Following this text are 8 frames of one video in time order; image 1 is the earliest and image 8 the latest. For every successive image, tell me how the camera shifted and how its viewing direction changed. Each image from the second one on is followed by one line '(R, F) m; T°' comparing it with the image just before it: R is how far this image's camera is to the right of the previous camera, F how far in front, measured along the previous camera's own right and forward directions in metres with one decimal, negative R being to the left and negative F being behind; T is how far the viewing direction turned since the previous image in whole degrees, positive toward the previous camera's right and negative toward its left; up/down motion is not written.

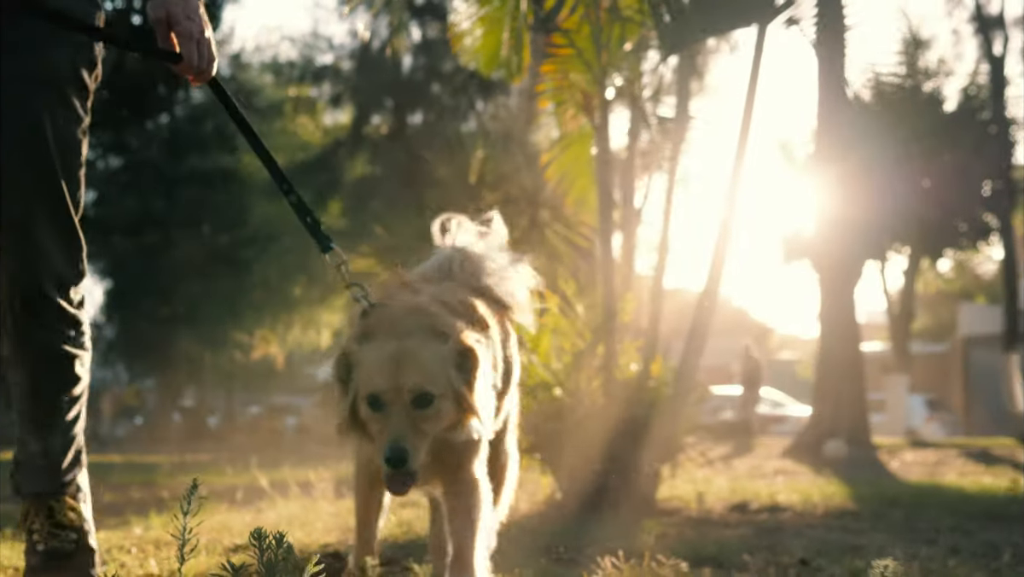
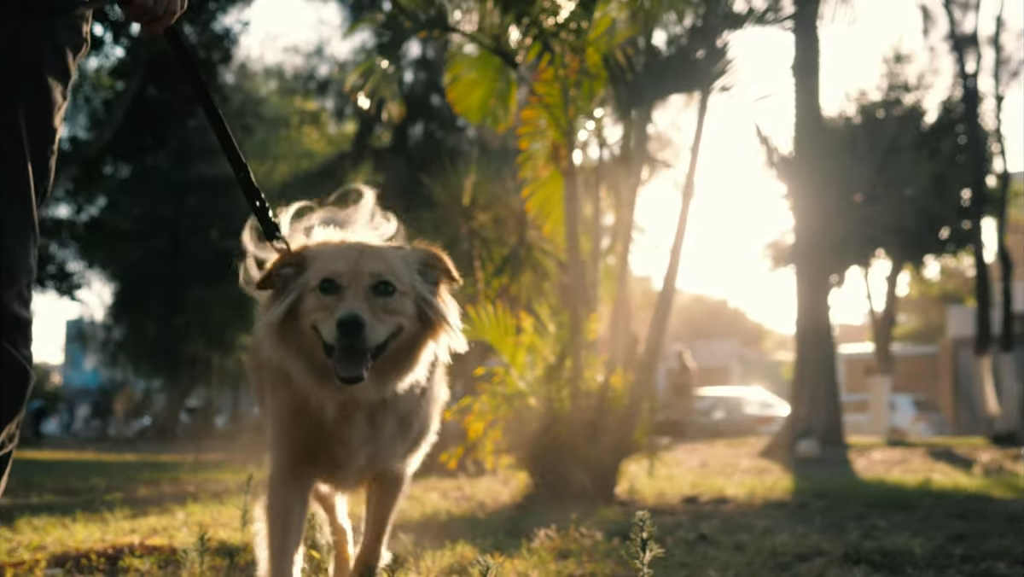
(+0.2, -1.3) m; 0°
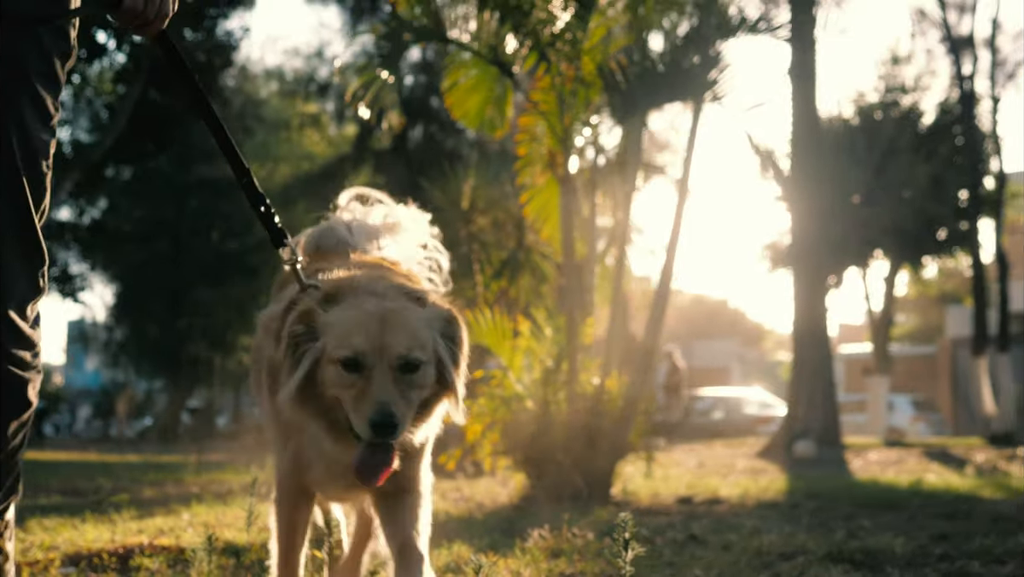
(0.0, -0.2) m; 0°
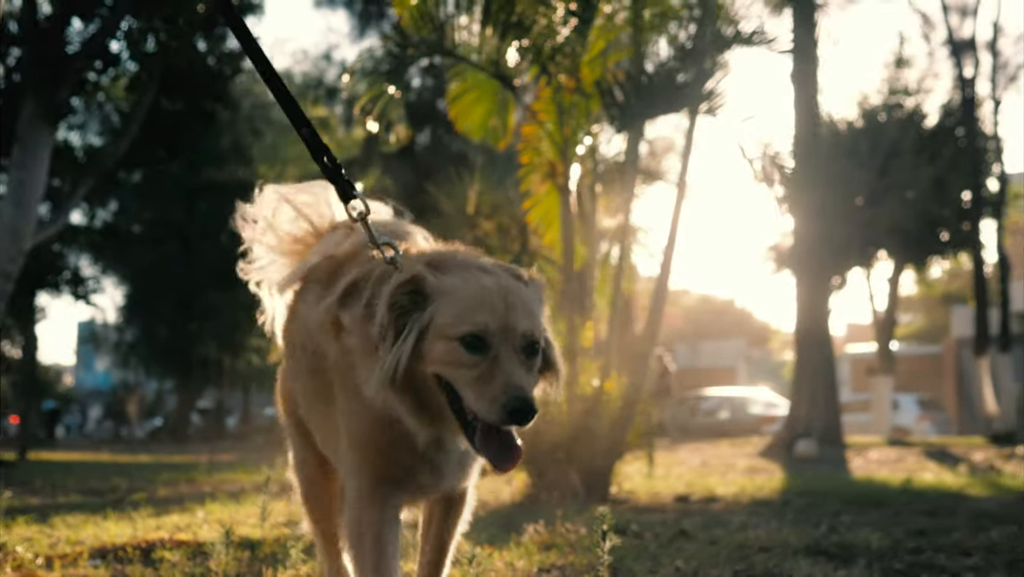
(0.0, -0.3) m; 0°
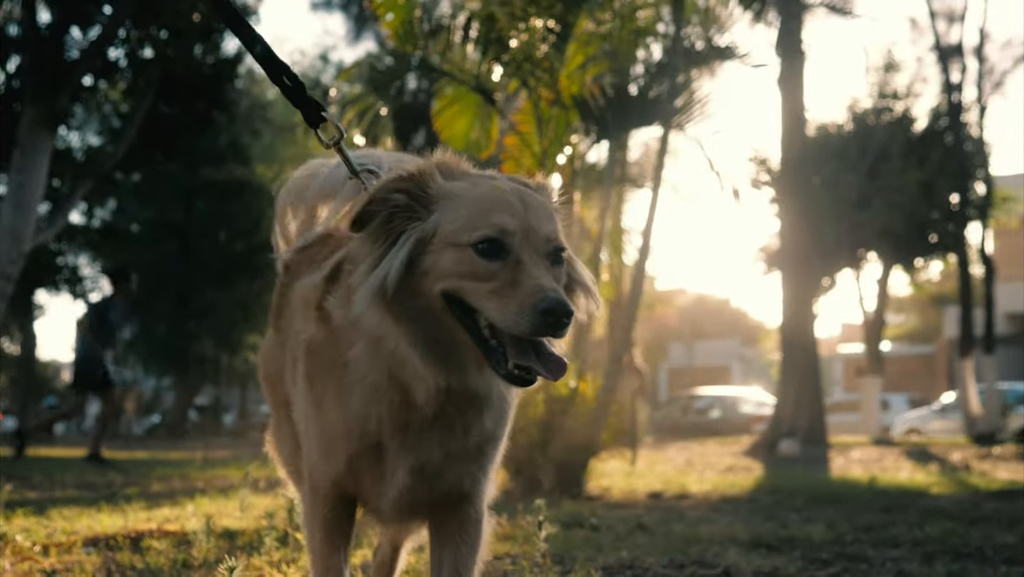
(+0.1, -0.4) m; 0°
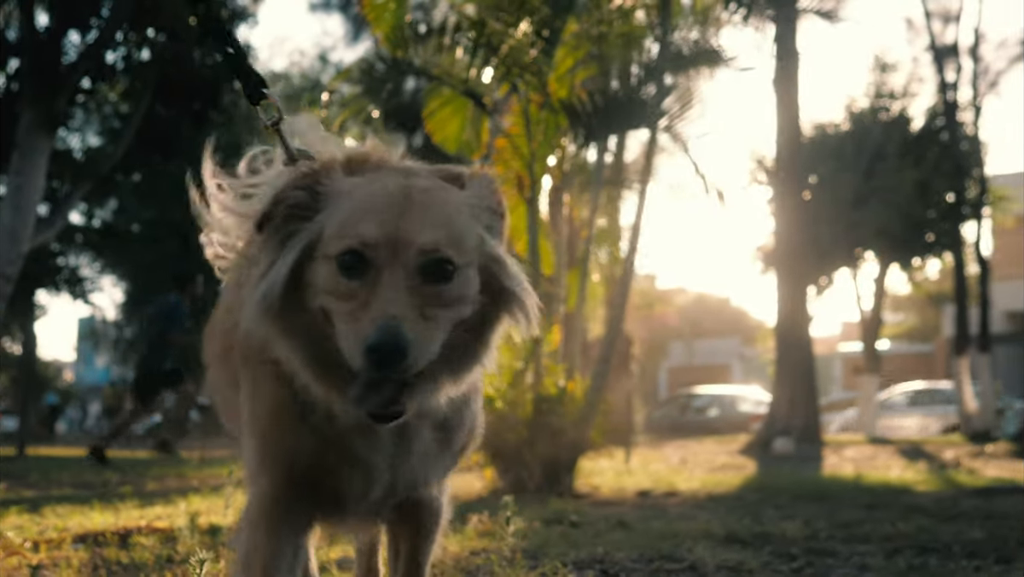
(+0.1, -0.1) m; 0°
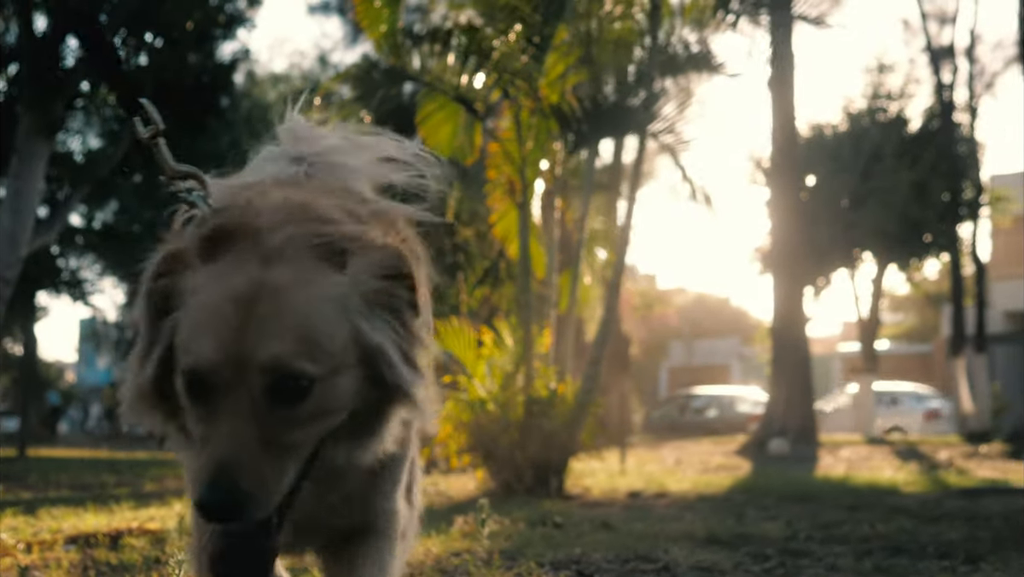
(+0.1, -0.1) m; 0°
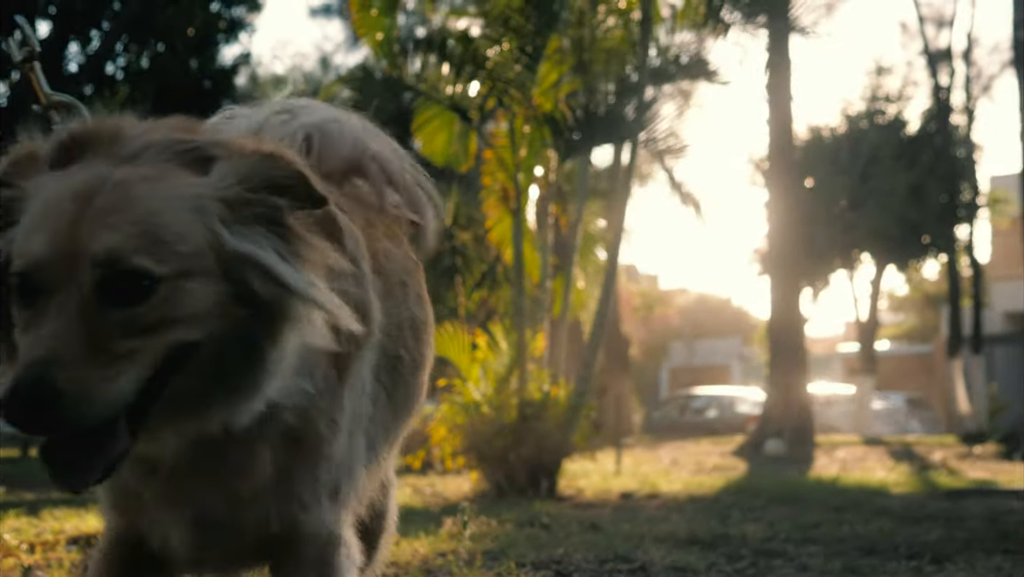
(+0.1, -0.2) m; 0°
